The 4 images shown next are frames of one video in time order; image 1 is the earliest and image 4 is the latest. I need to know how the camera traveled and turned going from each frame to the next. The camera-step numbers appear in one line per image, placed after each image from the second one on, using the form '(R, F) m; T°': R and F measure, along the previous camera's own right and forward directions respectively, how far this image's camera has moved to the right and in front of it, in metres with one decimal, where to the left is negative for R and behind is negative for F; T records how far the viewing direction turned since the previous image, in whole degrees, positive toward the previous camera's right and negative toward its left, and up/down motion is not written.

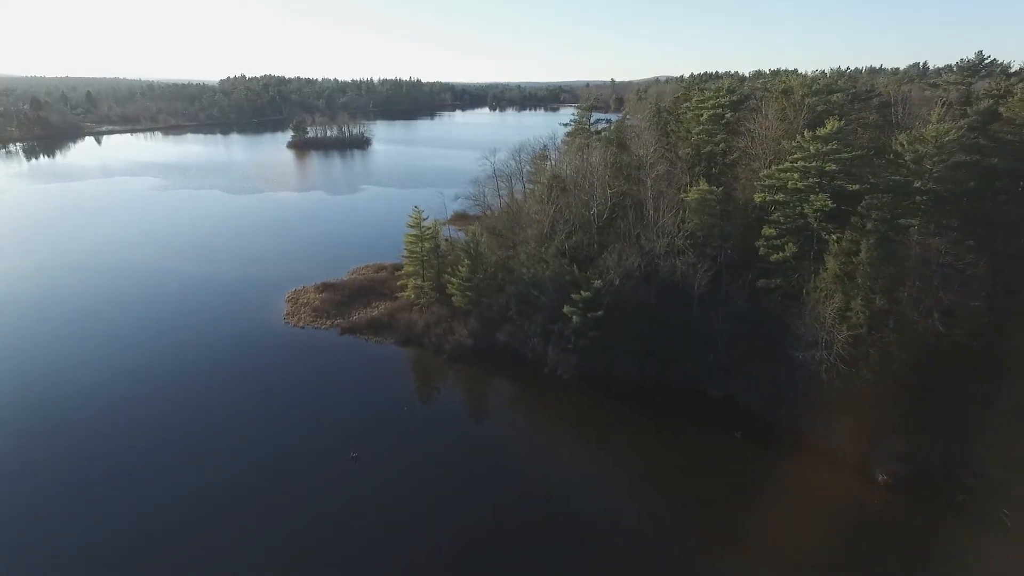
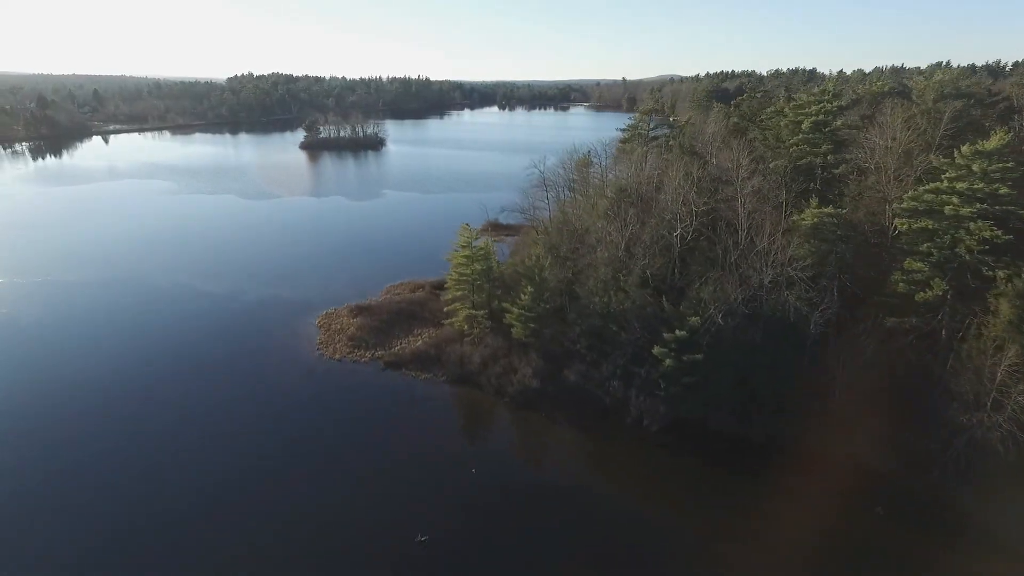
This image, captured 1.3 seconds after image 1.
(-2.8, +3.5) m; 0°
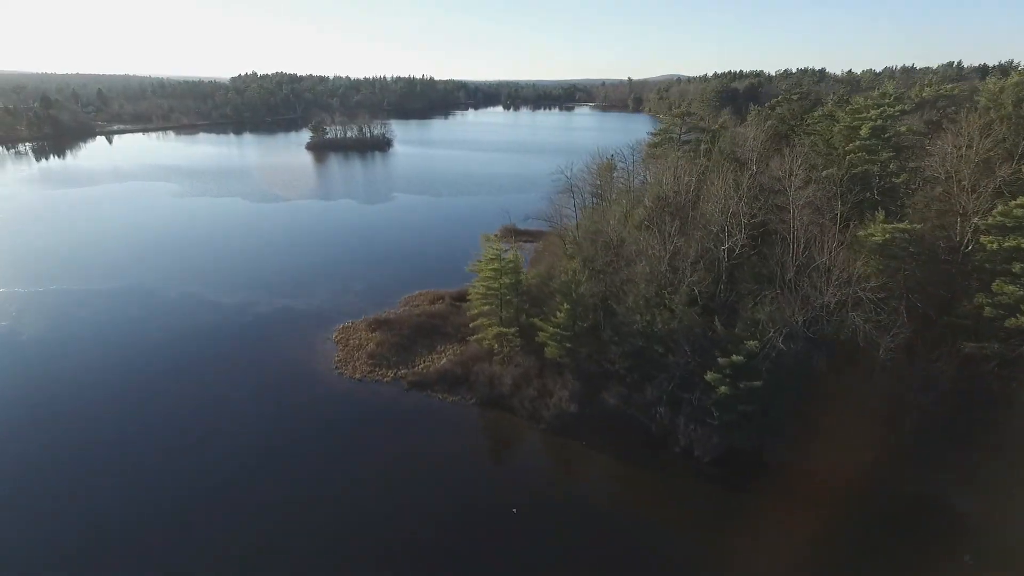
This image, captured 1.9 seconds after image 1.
(-1.3, +1.7) m; 0°
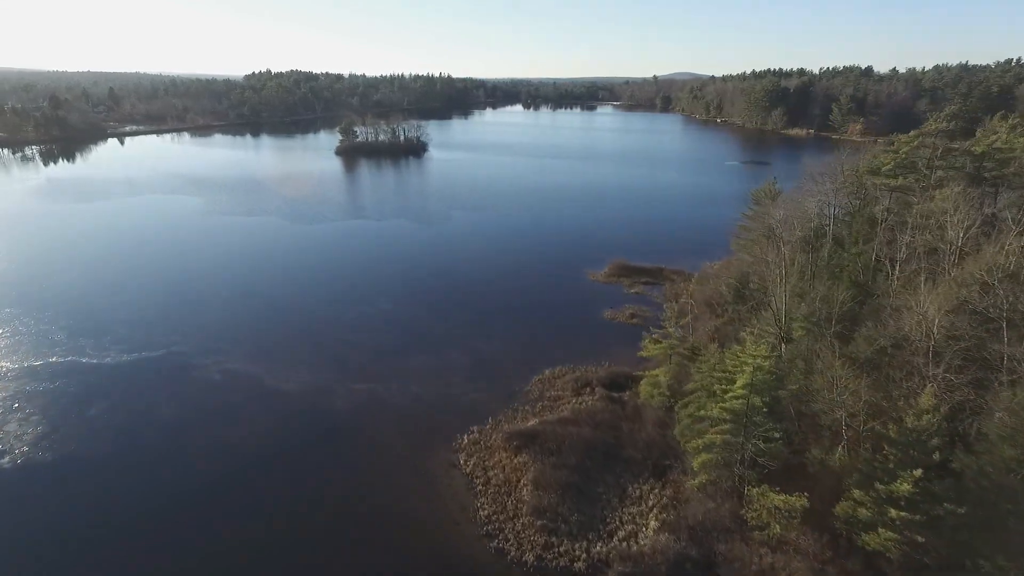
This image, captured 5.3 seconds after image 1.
(-7.1, +9.5) m; -1°
